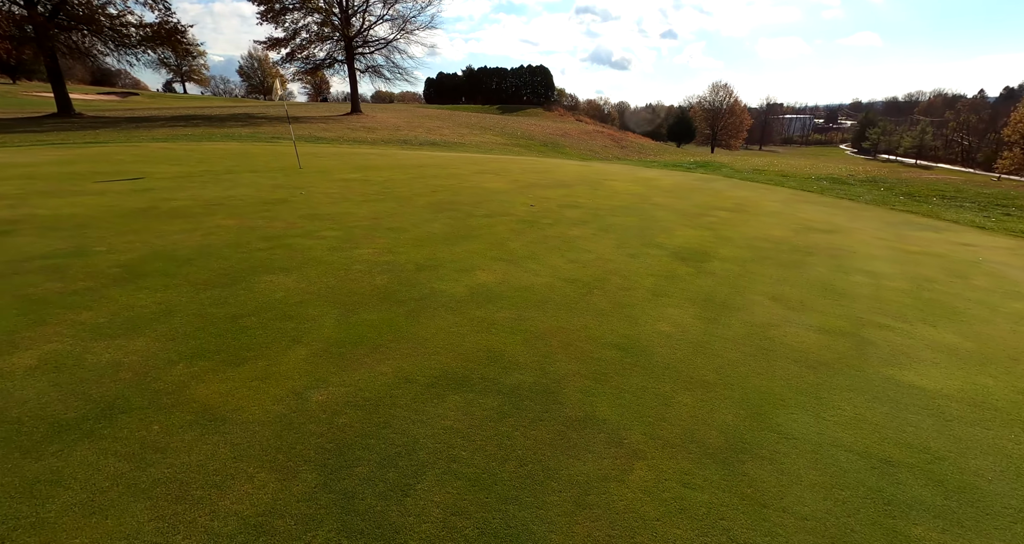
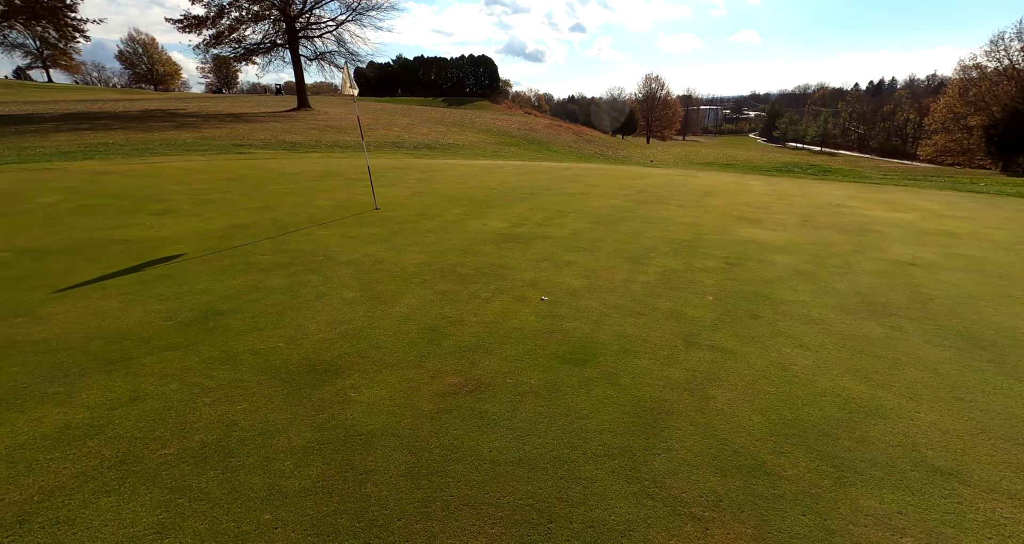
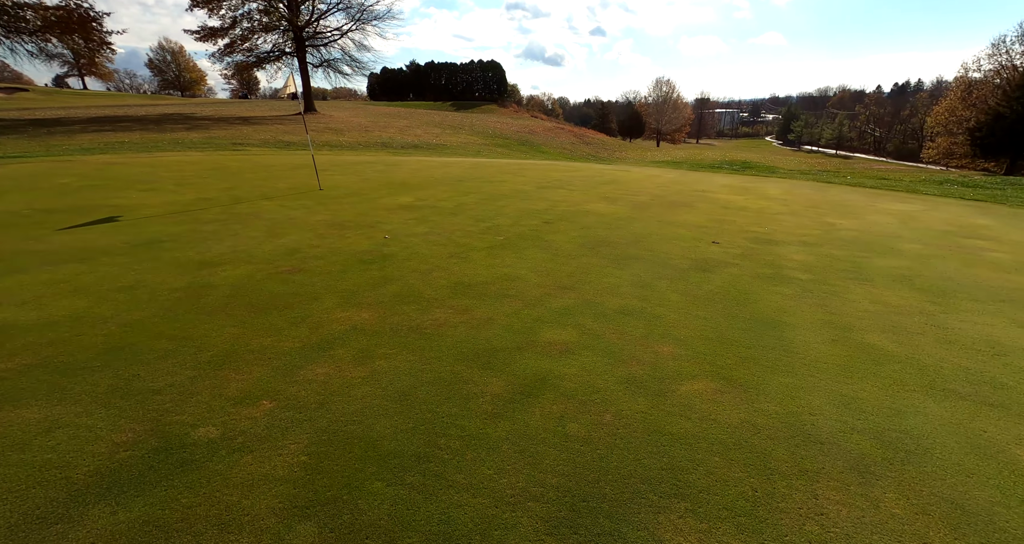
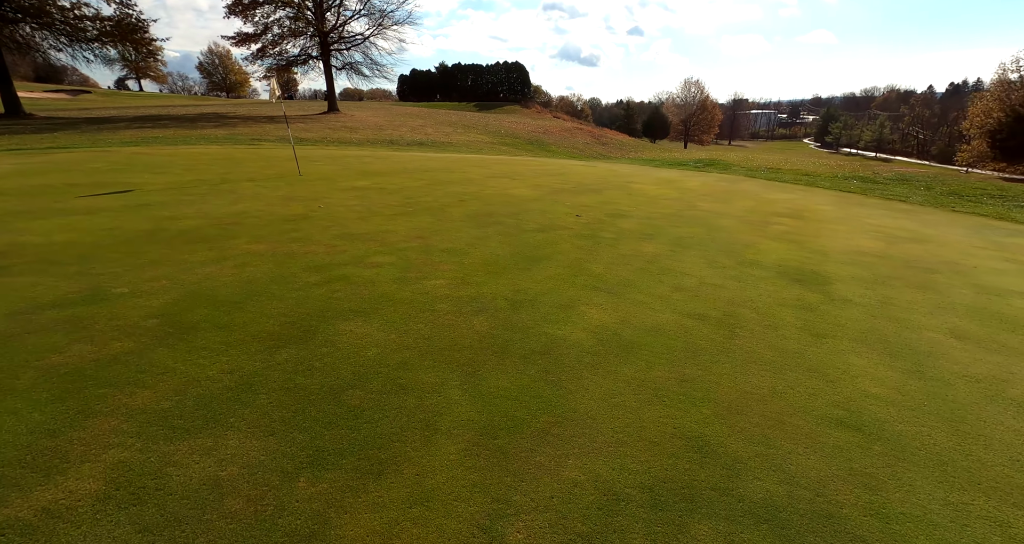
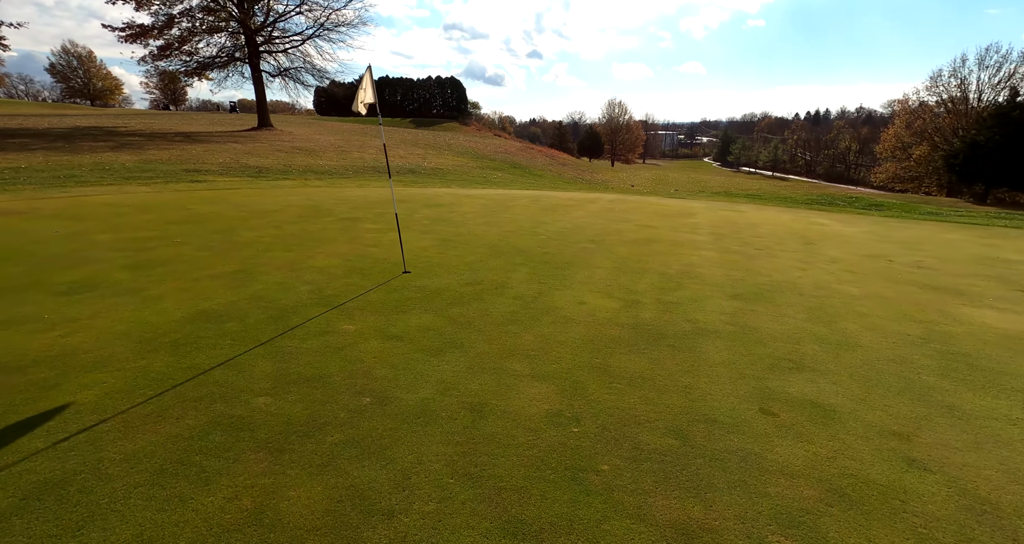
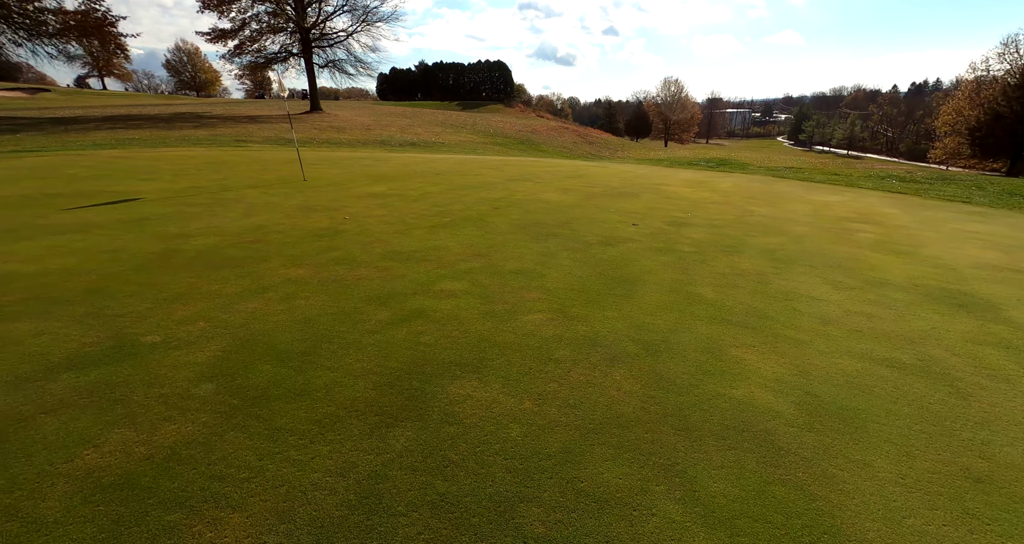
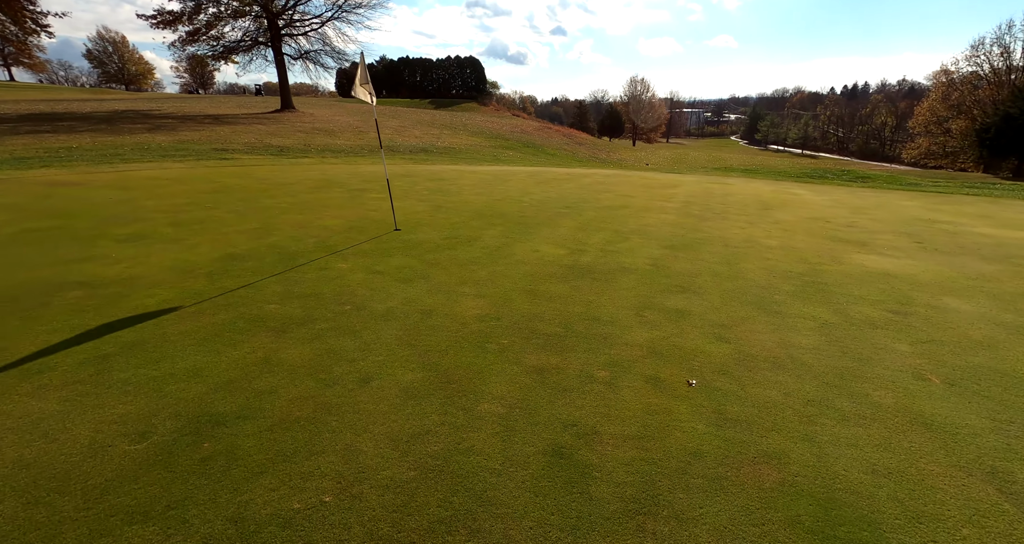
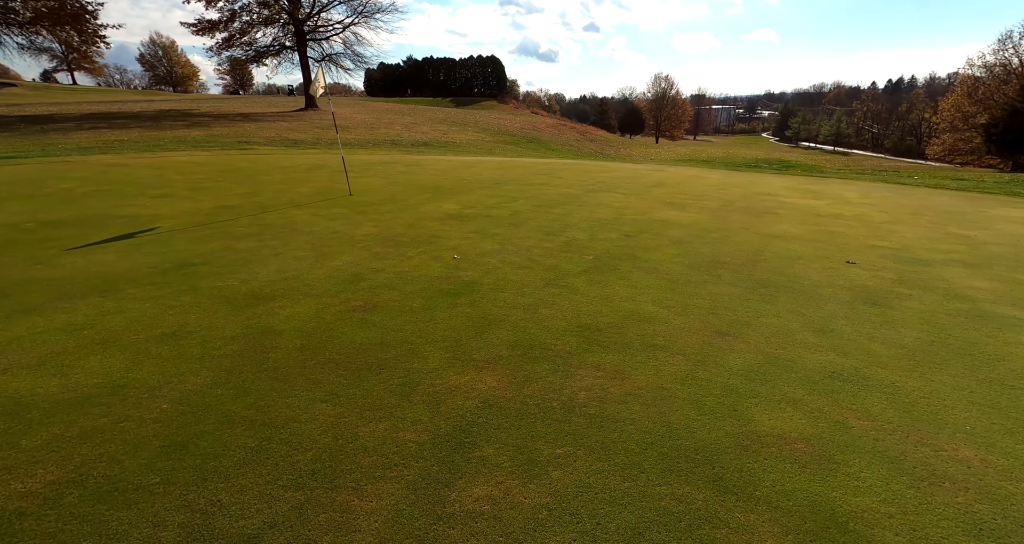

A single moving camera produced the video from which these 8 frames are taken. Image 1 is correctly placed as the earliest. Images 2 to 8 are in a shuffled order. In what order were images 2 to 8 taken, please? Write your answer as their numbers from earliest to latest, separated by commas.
4, 6, 3, 8, 2, 7, 5
